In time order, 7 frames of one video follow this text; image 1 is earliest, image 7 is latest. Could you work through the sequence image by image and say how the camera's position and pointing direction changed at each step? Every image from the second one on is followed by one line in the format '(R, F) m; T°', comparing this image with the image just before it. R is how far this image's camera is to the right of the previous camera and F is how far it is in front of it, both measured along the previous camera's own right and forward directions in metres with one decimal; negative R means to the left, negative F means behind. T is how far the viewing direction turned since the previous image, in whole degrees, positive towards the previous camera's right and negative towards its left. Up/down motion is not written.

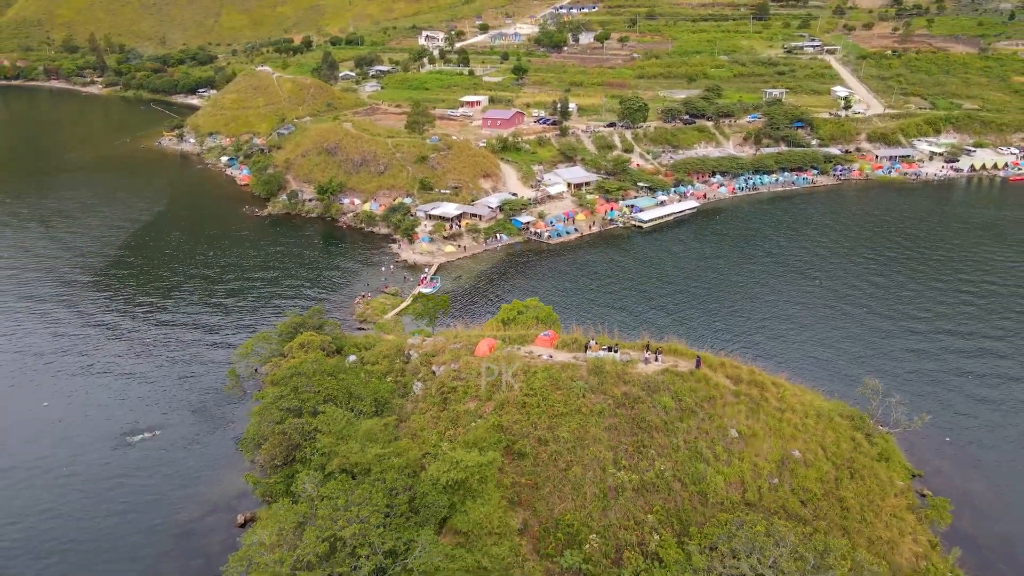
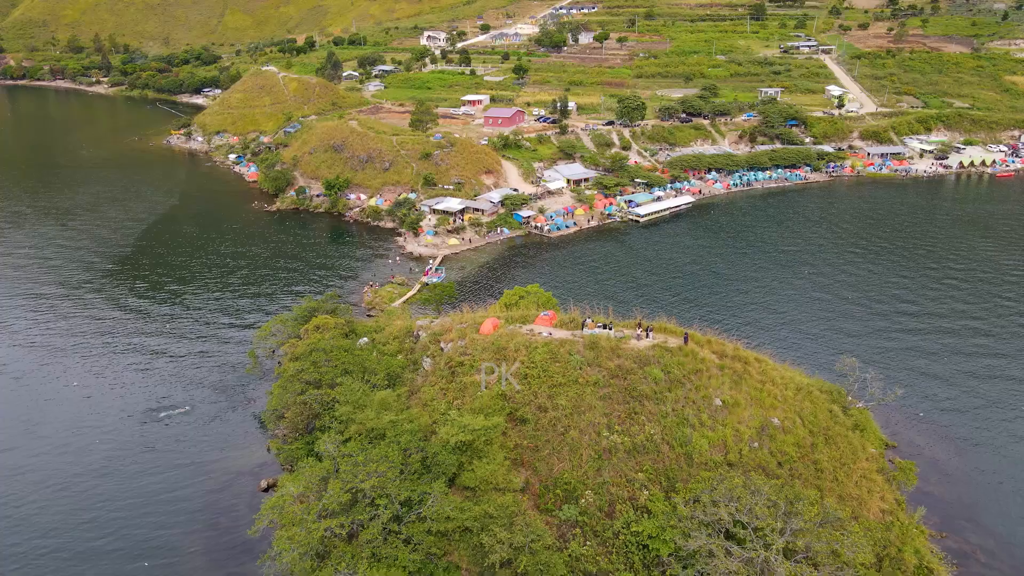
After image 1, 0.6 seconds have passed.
(-0.1, -1.8) m; 0°
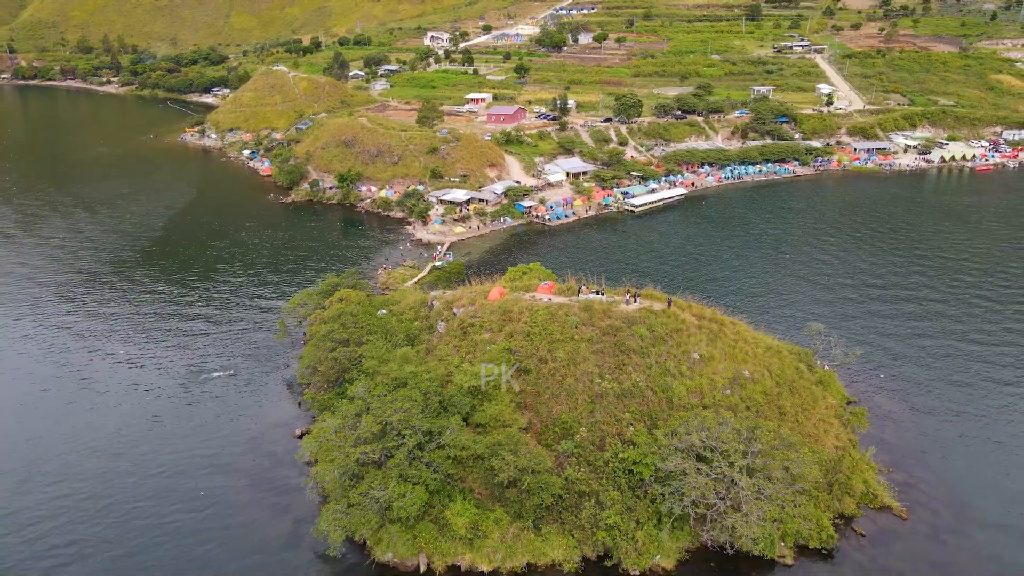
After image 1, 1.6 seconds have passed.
(-0.1, -3.3) m; 0°
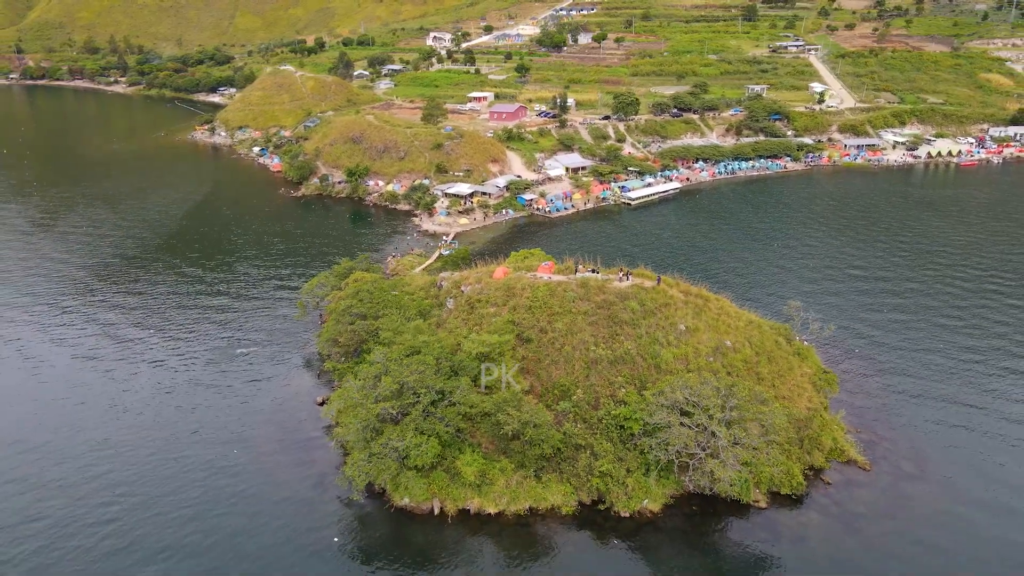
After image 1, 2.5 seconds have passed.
(-0.1, -2.5) m; 0°
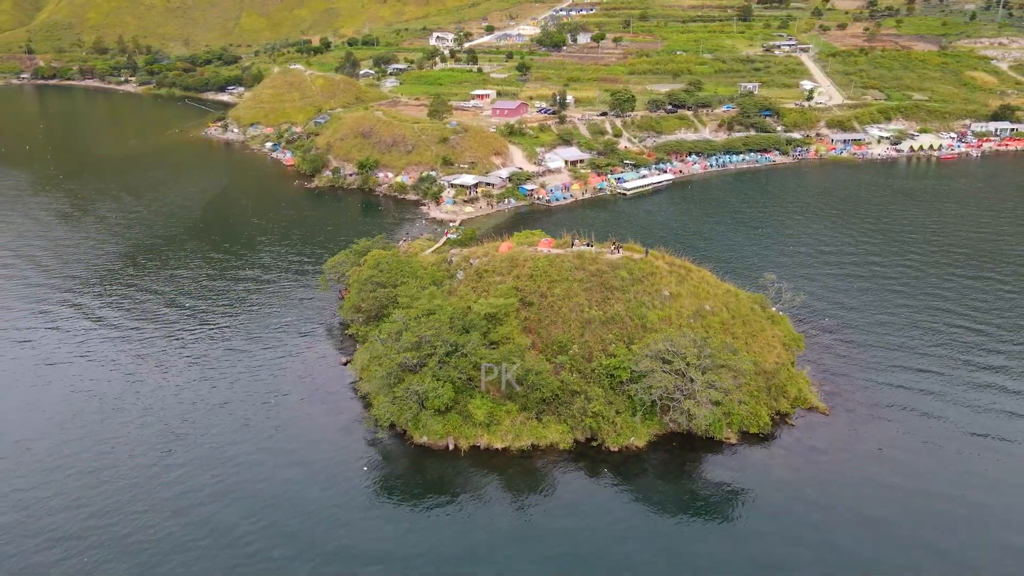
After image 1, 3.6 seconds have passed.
(-0.1, -3.6) m; 0°
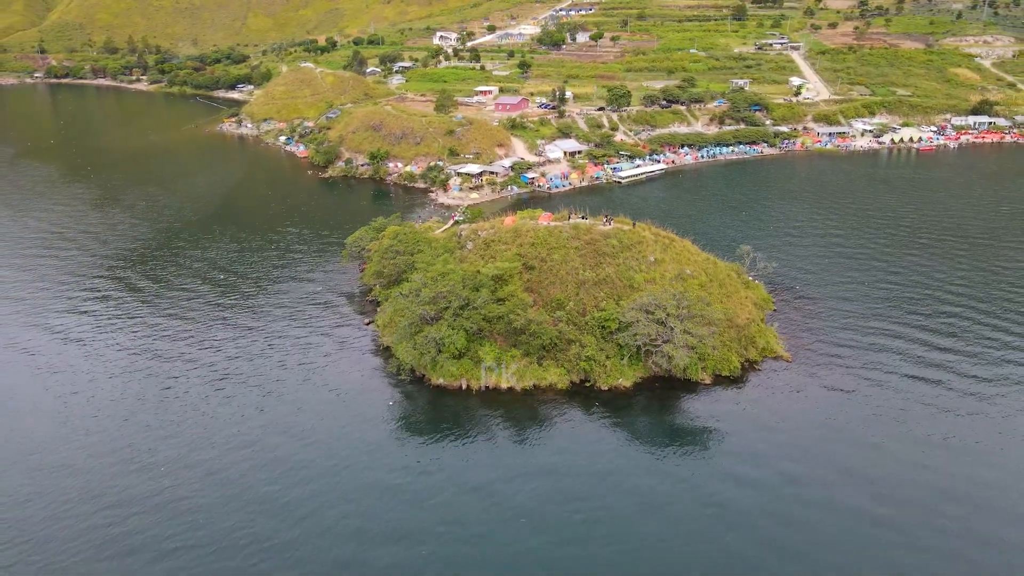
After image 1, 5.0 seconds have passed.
(-0.2, -4.3) m; 0°
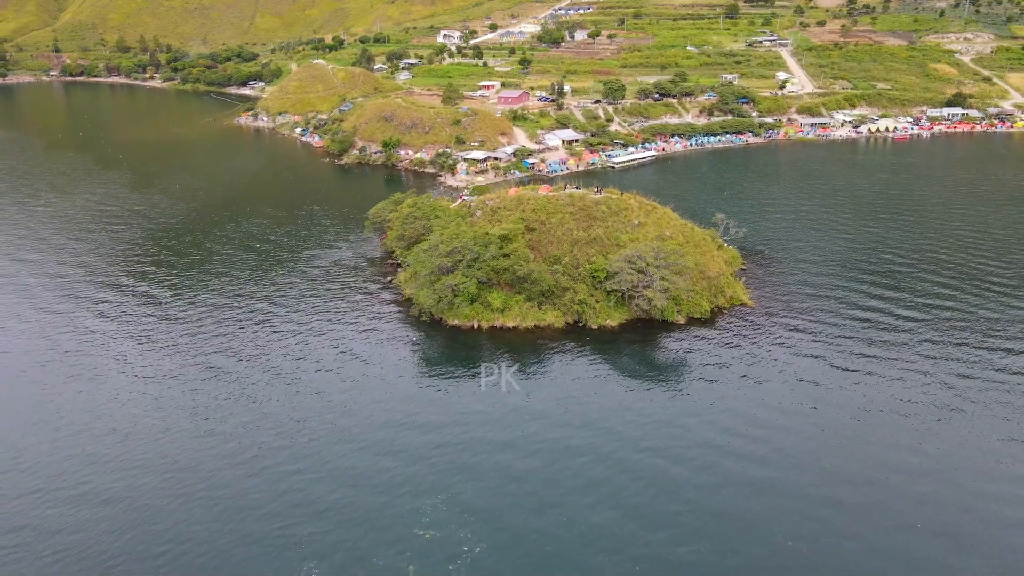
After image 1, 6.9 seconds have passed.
(-0.2, -5.7) m; 0°
